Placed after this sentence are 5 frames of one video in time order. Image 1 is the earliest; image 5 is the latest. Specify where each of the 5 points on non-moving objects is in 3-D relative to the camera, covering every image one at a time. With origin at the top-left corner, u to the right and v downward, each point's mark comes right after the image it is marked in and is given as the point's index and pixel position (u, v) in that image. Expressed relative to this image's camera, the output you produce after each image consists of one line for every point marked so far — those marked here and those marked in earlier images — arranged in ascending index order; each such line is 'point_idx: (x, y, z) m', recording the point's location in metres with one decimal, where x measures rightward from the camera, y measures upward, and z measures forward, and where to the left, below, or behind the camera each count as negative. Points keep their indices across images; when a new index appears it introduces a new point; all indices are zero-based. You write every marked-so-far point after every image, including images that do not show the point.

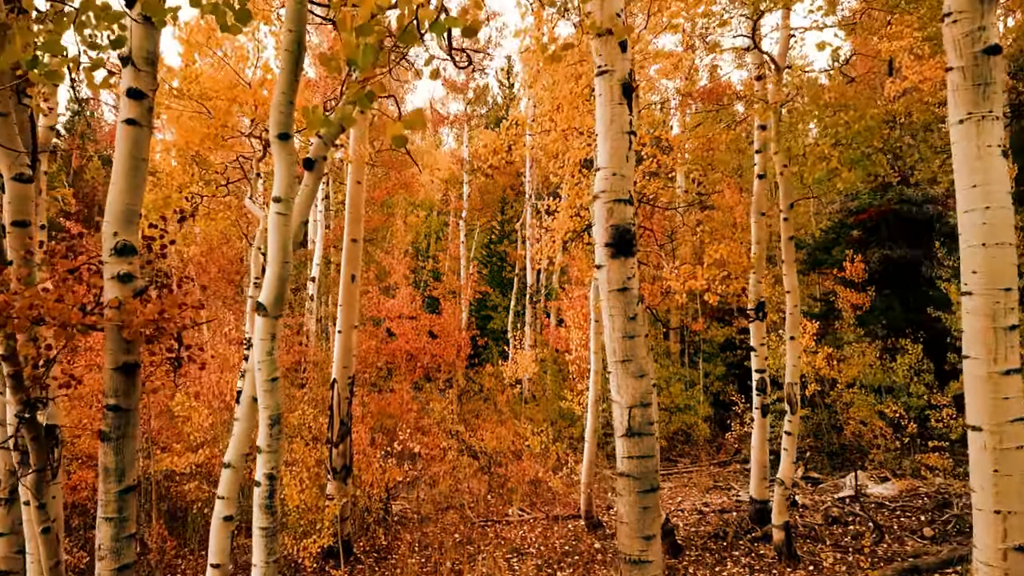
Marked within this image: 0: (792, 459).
0: (+3.6, -2.2, +7.9) m
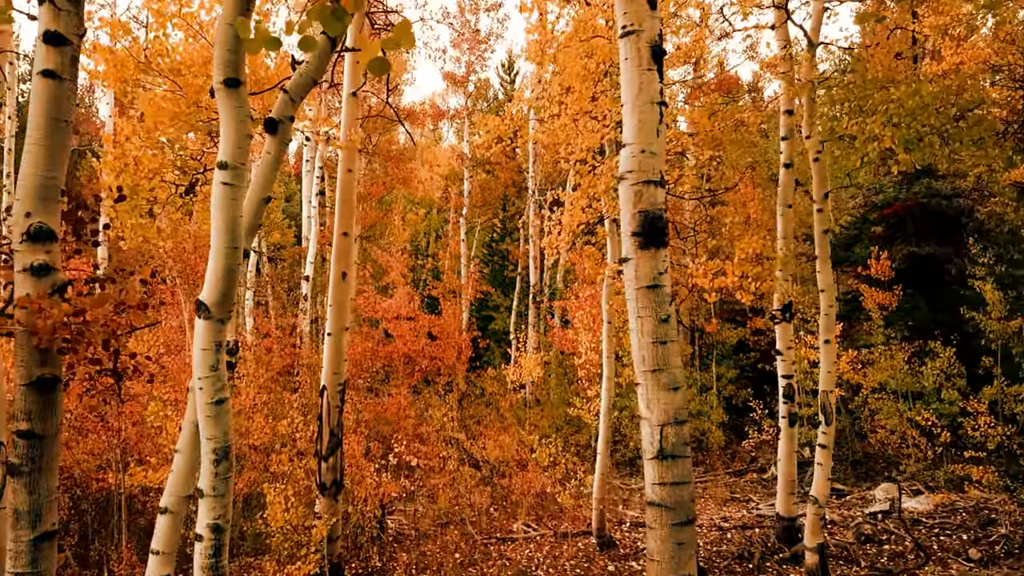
0: (+3.7, -2.2, +7.2) m
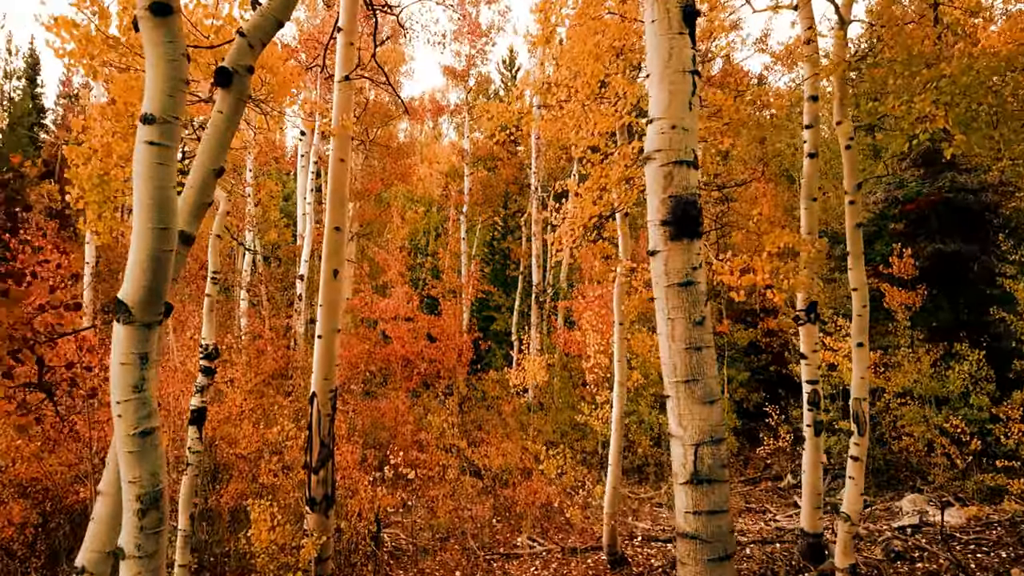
0: (+3.8, -2.2, +6.6) m
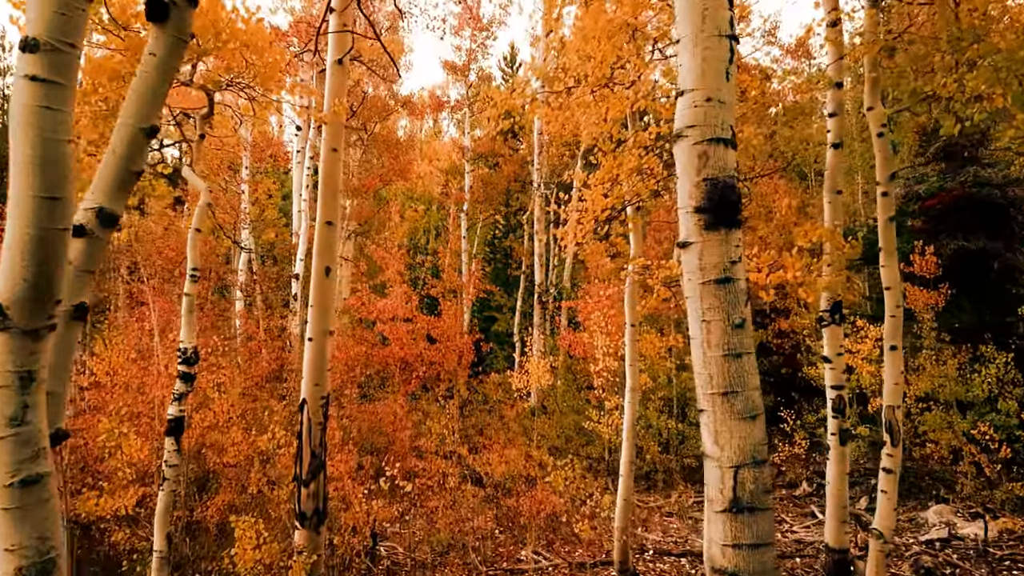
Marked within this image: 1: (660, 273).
0: (+3.8, -2.2, +6.1) m
1: (+1.7, +0.2, +6.8) m
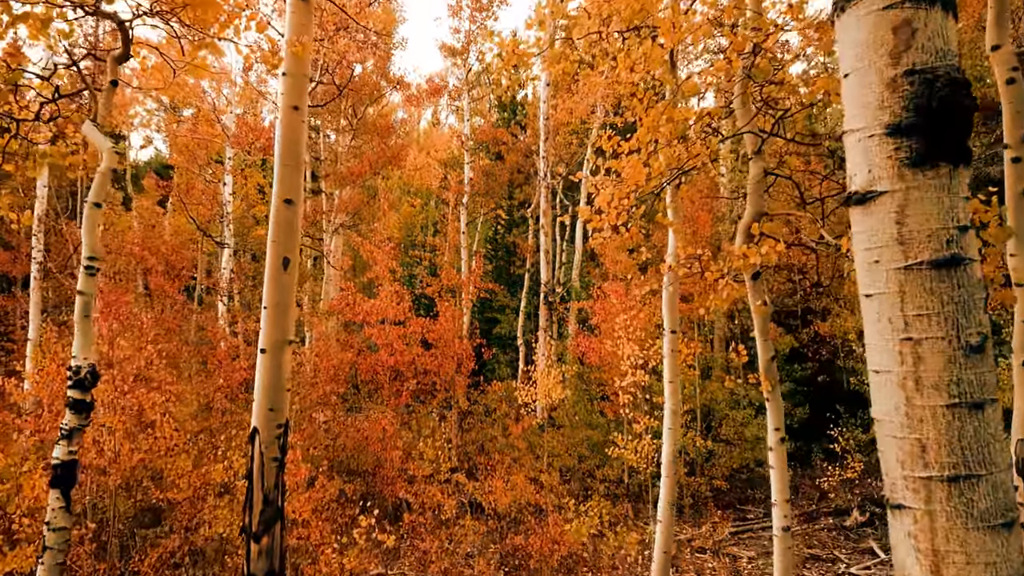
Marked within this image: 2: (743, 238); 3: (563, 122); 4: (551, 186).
0: (+3.9, -2.2, +4.6) m
1: (+1.7, +0.2, +5.3) m
2: (+1.8, +0.4, +4.7) m
3: (+1.3, +4.1, +15.0) m
4: (+0.9, +2.4, +14.0) m
